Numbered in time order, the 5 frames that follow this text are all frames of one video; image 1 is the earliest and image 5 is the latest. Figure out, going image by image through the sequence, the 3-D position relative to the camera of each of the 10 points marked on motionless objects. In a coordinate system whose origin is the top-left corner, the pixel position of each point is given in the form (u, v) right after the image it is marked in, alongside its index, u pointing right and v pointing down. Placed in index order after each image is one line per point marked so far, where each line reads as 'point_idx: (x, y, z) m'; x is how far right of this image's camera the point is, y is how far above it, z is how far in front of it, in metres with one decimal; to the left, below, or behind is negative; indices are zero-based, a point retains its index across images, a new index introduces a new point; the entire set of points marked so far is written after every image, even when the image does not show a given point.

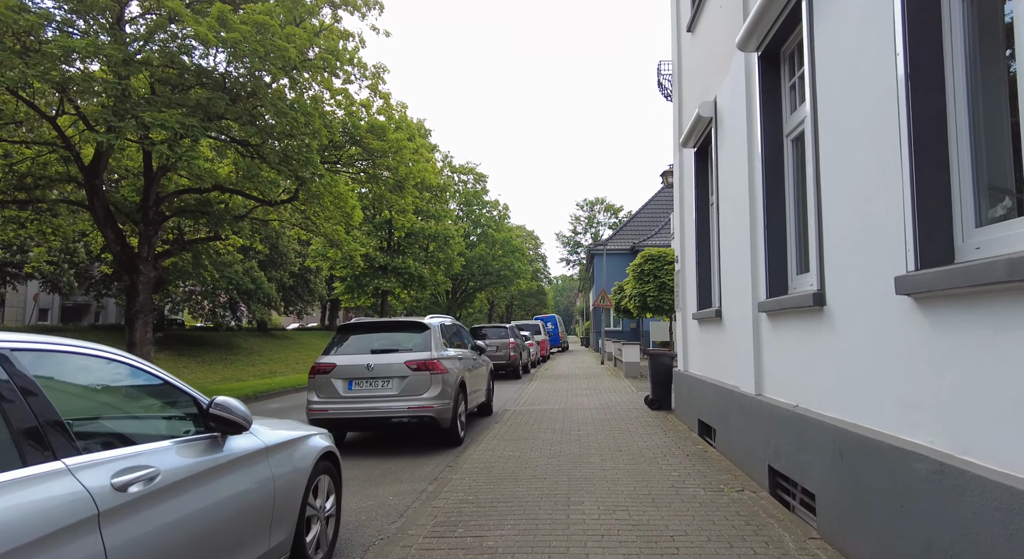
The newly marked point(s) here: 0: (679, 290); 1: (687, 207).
0: (+2.5, -0.1, +8.8) m
1: (+2.6, +1.1, +8.6) m
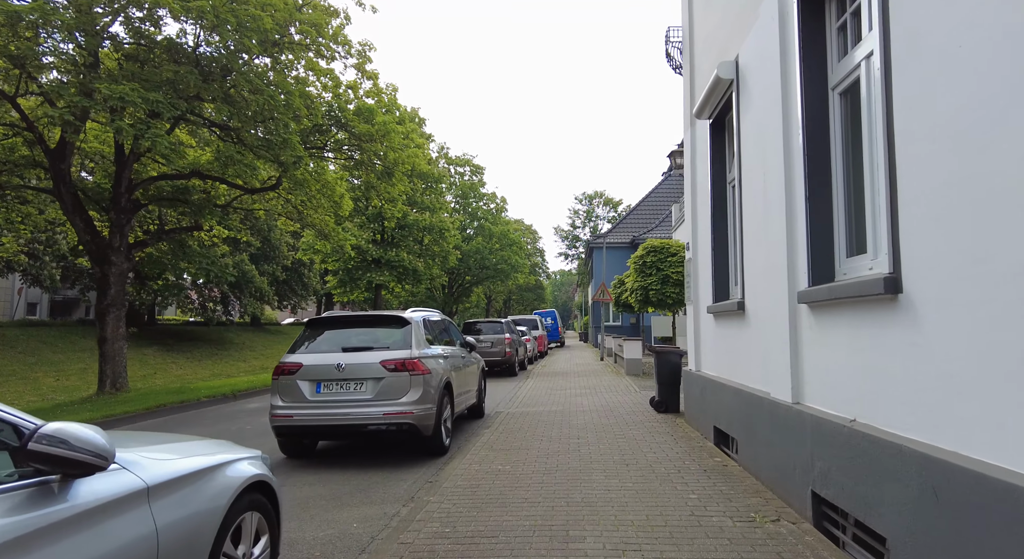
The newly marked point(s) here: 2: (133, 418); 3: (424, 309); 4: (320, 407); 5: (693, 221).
0: (+2.4, 0.0, +7.9) m
1: (+2.5, +1.2, +7.7) m
2: (-6.9, -2.5, +10.6) m
3: (-1.3, -0.4, +8.7) m
4: (-2.2, -1.4, +6.6) m
5: (+2.5, +0.8, +7.9) m
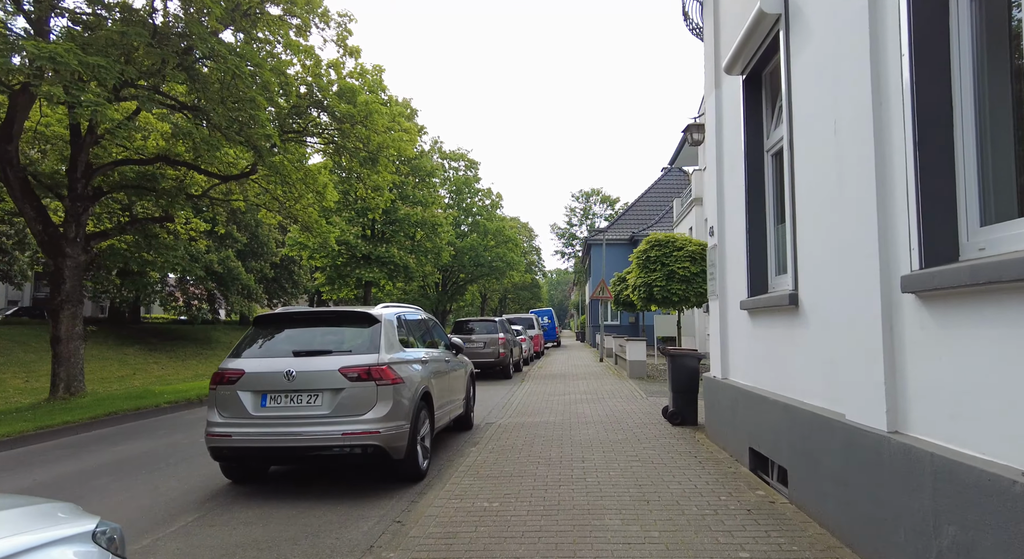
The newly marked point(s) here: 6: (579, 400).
0: (+2.3, +0.1, +6.7) m
1: (+2.4, +1.3, +6.5) m
2: (-7.0, -2.4, +9.4) m
3: (-1.4, -0.3, +7.4) m
4: (-2.3, -1.3, +5.4) m
5: (+2.4, +0.9, +6.7) m
6: (+1.3, -2.4, +11.6) m
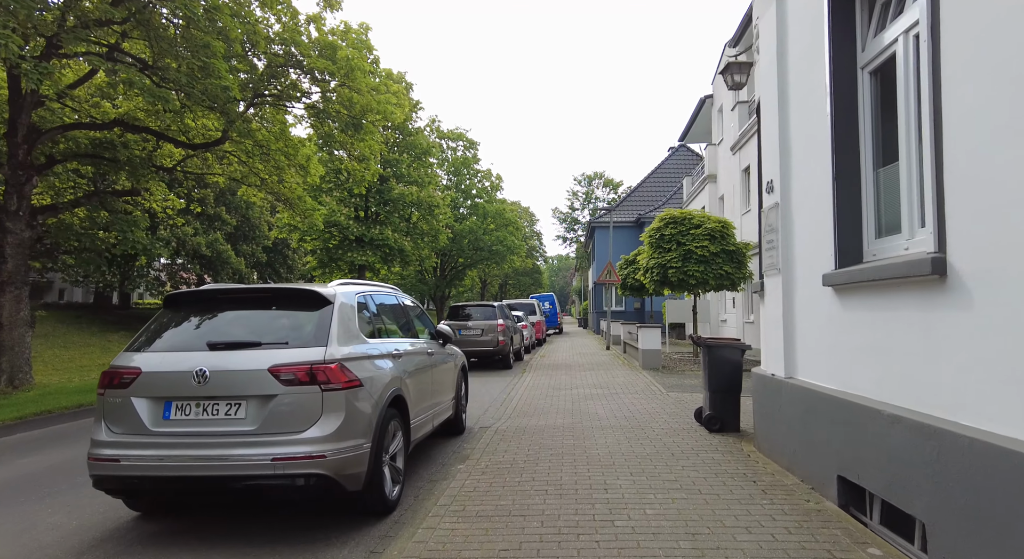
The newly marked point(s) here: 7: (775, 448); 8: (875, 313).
0: (+2.3, +0.4, +5.2) m
1: (+2.4, +1.6, +4.9) m
2: (-7.1, -2.1, +7.9) m
3: (-1.4, 0.0, +5.9) m
4: (-2.3, -1.1, +3.9) m
5: (+2.4, +1.2, +5.1) m
6: (+1.3, -2.0, +10.1) m
7: (+2.3, -1.5, +5.1) m
8: (+2.3, -0.2, +3.7) m
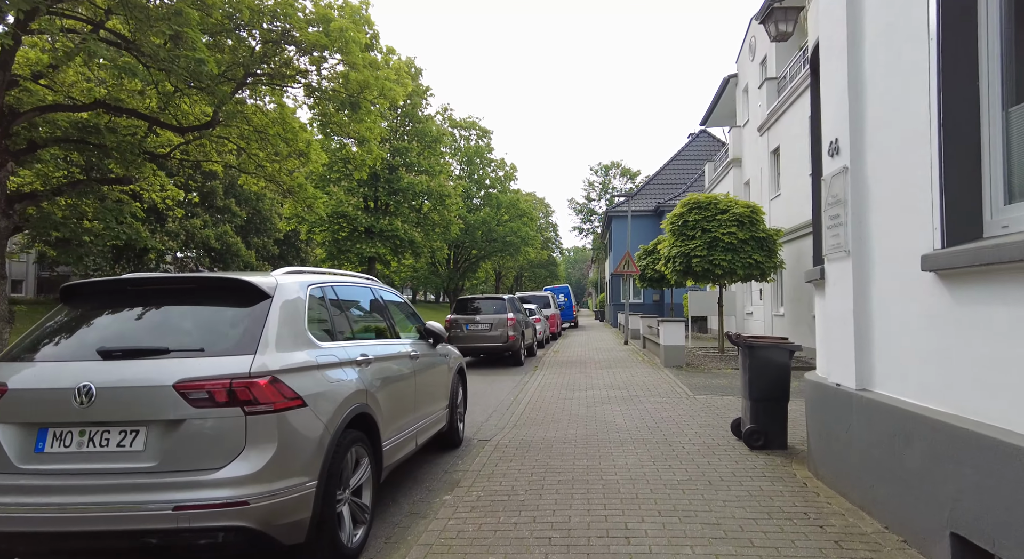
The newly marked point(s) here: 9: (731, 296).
0: (+2.3, +0.5, +4.1) m
1: (+2.4, +1.7, +3.8) m
2: (-7.0, -2.0, +7.1) m
3: (-1.4, +0.1, +4.9) m
4: (-2.3, -1.0, +2.9) m
5: (+2.3, +1.3, +4.0) m
6: (+1.5, -1.8, +9.0) m
7: (+2.3, -1.4, +4.0) m
8: (+2.2, -0.1, +2.6) m
9: (+6.6, -0.5, +17.6) m
